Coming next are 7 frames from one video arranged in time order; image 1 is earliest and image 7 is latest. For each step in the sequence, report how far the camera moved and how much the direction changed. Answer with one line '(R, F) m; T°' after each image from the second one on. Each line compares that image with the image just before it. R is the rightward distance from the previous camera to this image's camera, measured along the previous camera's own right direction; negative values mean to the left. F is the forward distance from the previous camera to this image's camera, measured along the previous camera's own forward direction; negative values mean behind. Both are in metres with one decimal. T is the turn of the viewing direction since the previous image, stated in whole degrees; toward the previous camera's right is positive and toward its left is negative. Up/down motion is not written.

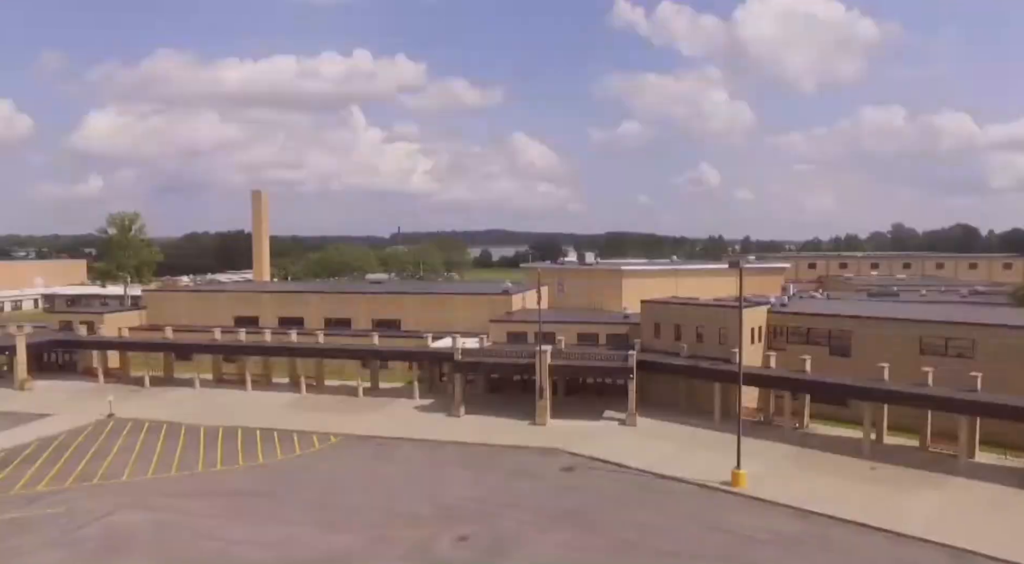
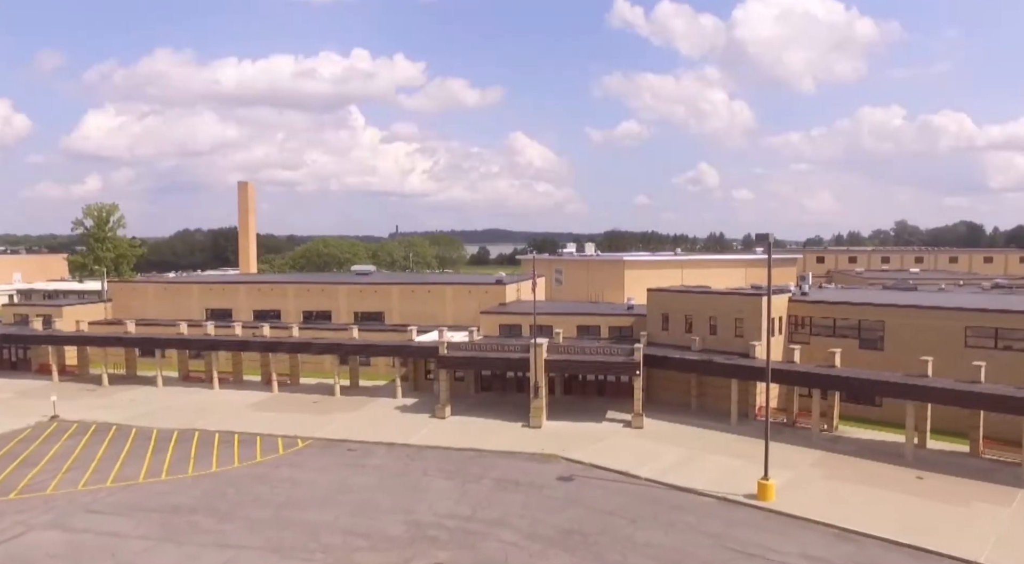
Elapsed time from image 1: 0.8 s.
(+0.4, +5.3) m; 0°
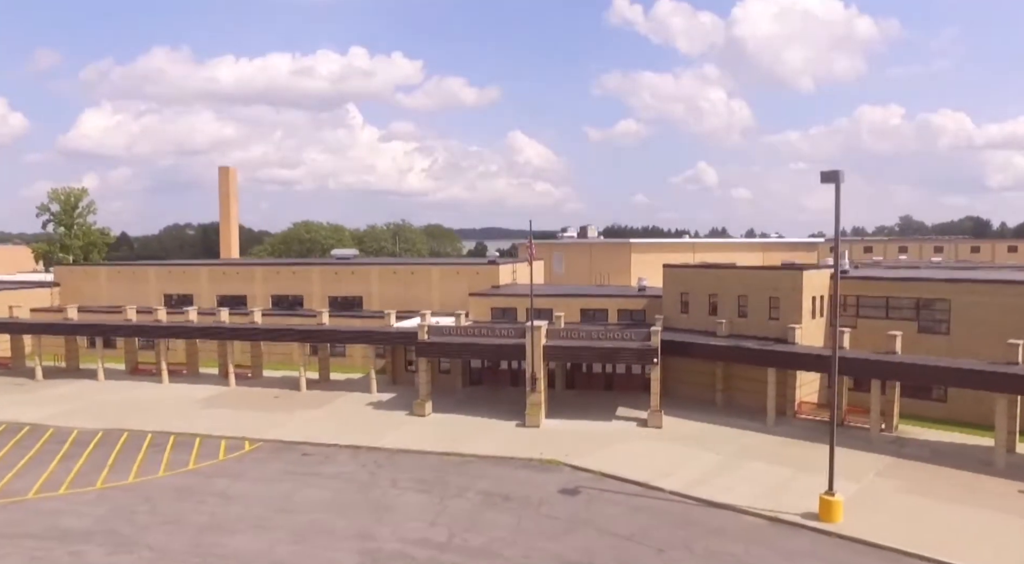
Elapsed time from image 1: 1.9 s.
(+0.3, +7.0) m; 0°
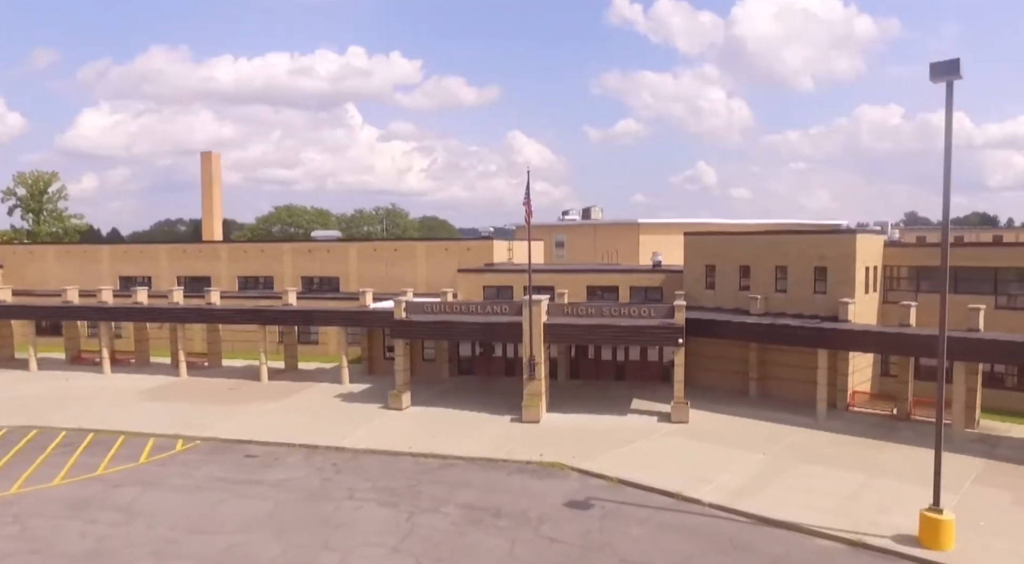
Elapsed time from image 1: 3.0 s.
(+0.2, +6.2) m; 0°
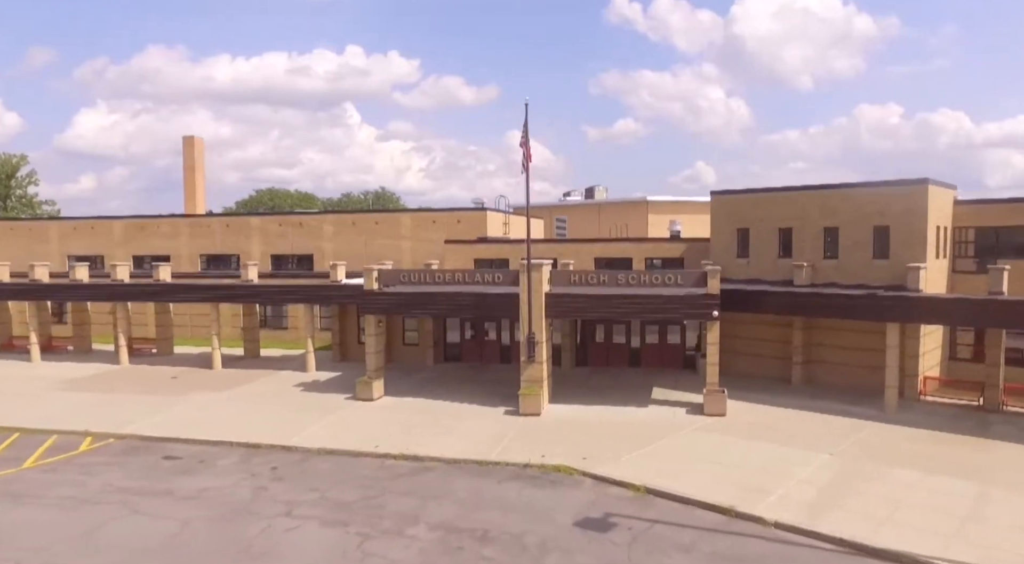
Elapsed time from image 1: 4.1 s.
(+0.1, +5.6) m; 0°
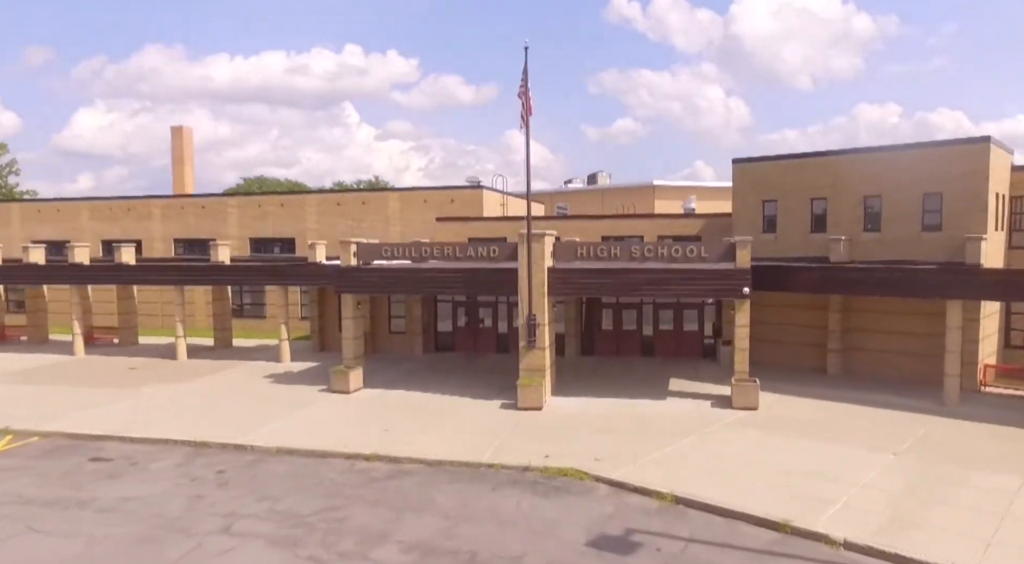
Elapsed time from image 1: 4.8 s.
(0.0, +3.3) m; 0°
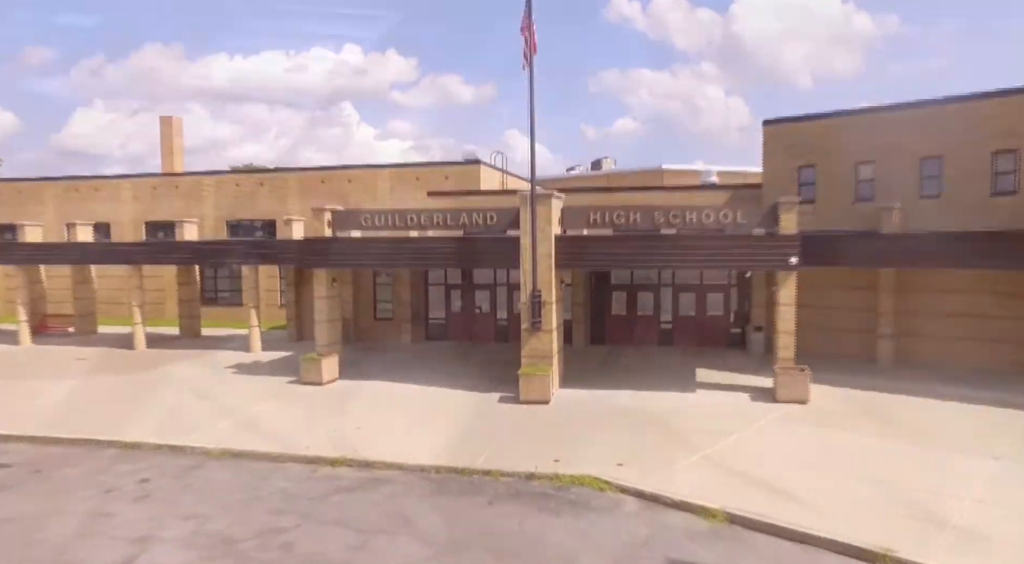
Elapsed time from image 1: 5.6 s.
(0.0, +3.3) m; 0°
